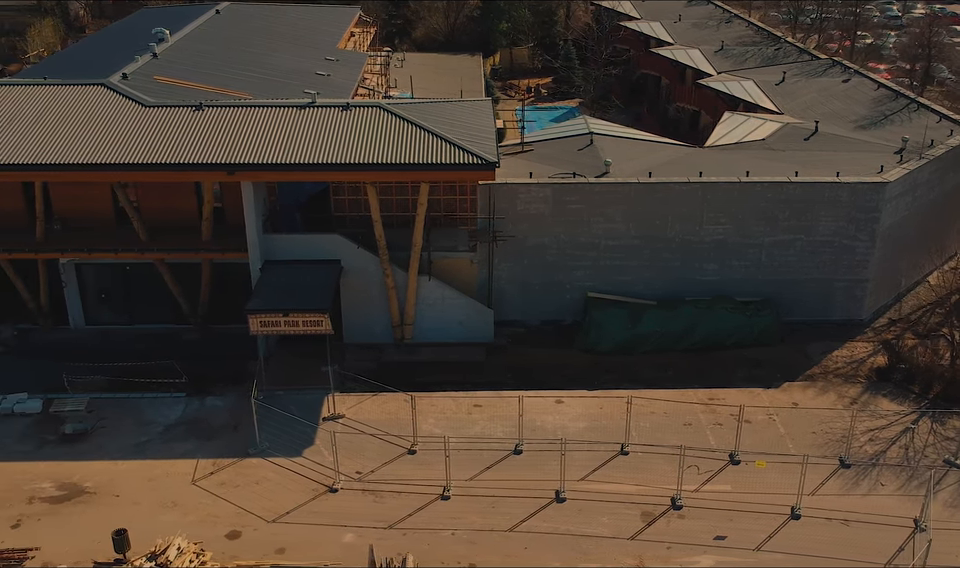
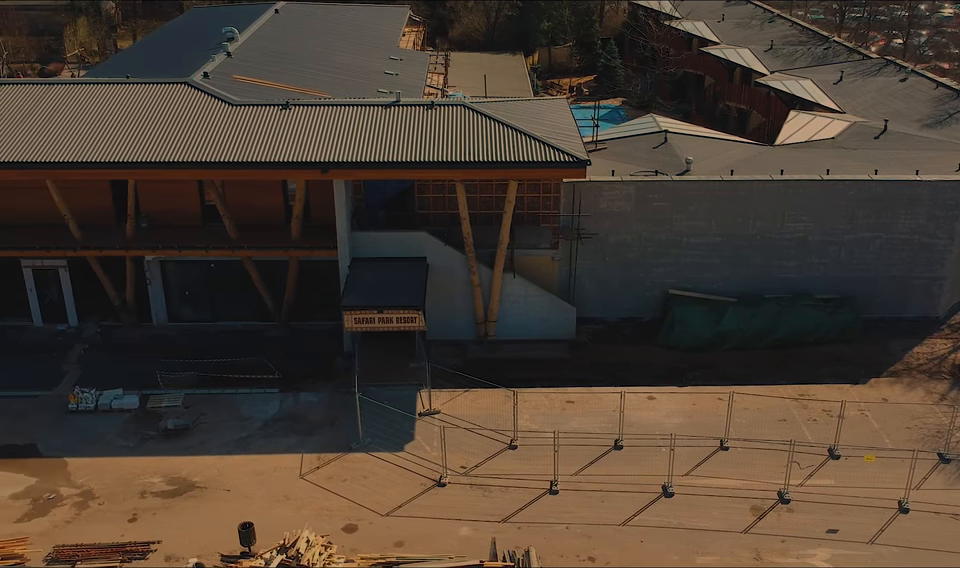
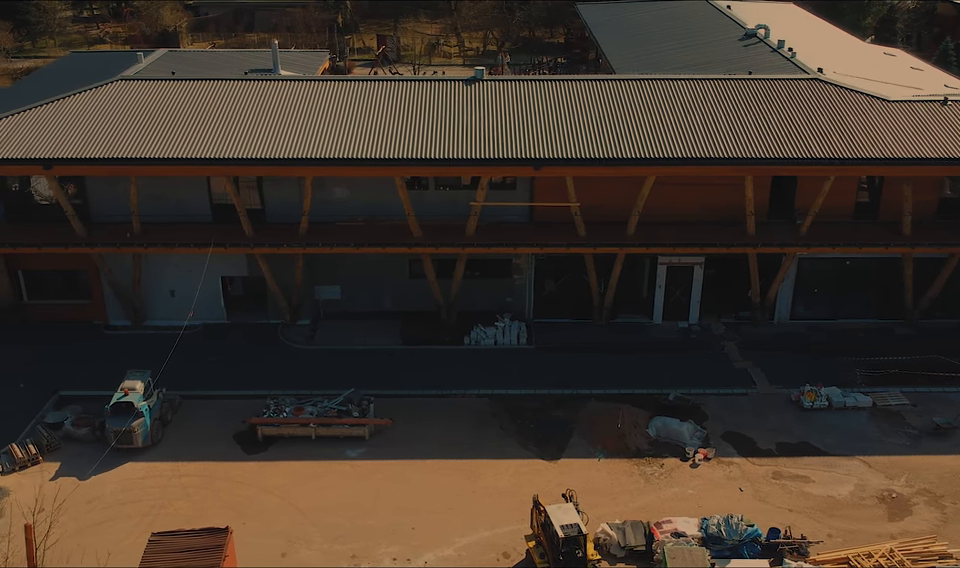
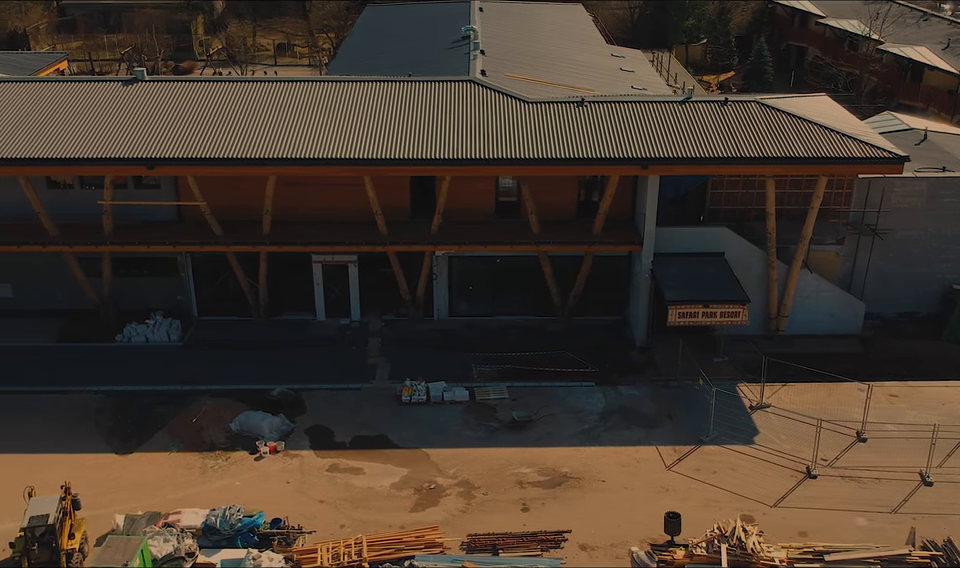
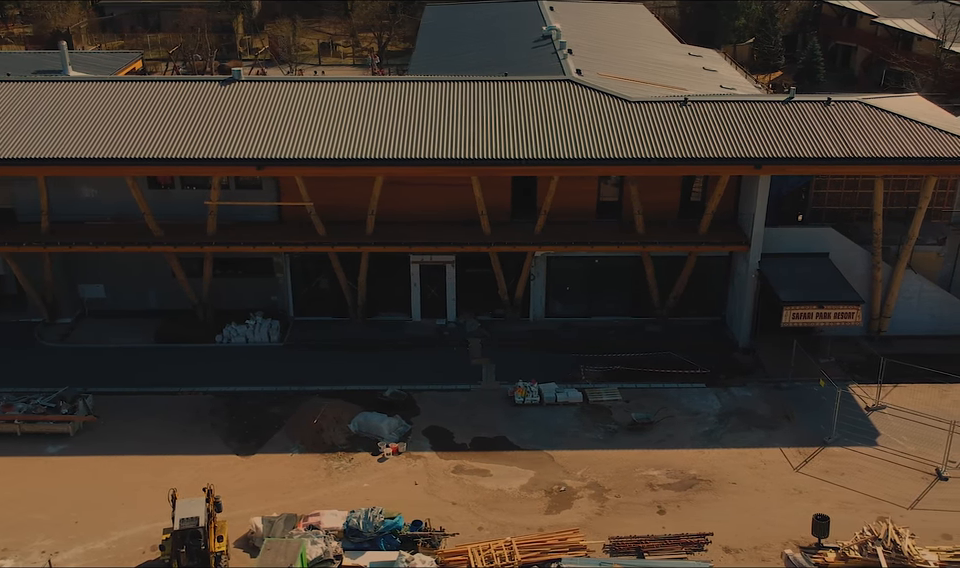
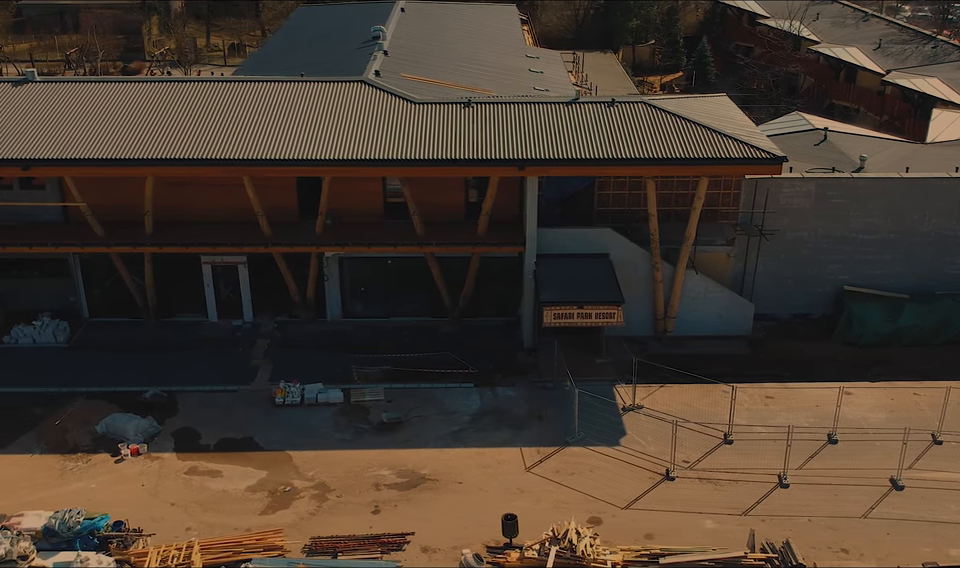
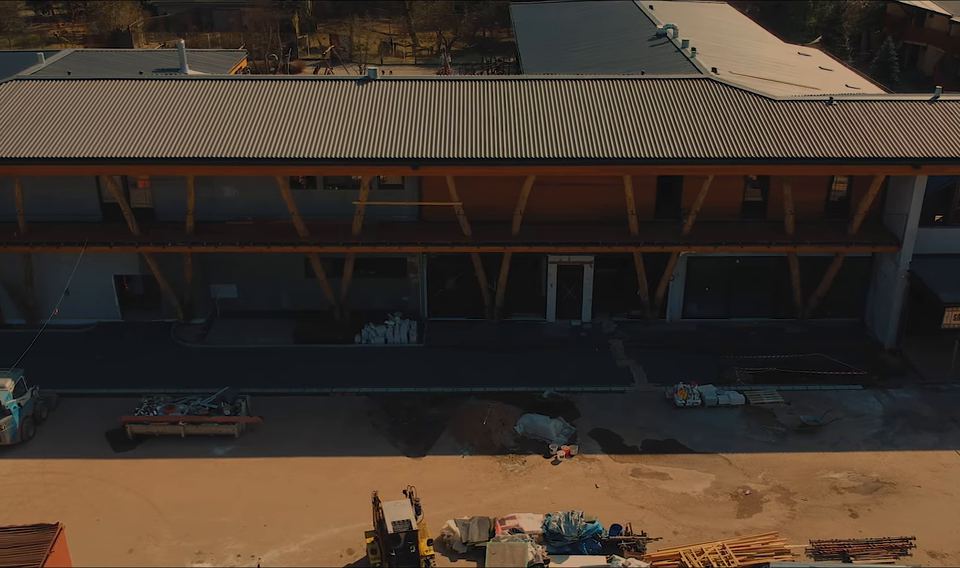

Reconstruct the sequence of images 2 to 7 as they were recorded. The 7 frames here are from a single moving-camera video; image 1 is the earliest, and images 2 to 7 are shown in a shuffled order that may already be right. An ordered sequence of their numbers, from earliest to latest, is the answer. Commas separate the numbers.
2, 6, 4, 5, 7, 3
